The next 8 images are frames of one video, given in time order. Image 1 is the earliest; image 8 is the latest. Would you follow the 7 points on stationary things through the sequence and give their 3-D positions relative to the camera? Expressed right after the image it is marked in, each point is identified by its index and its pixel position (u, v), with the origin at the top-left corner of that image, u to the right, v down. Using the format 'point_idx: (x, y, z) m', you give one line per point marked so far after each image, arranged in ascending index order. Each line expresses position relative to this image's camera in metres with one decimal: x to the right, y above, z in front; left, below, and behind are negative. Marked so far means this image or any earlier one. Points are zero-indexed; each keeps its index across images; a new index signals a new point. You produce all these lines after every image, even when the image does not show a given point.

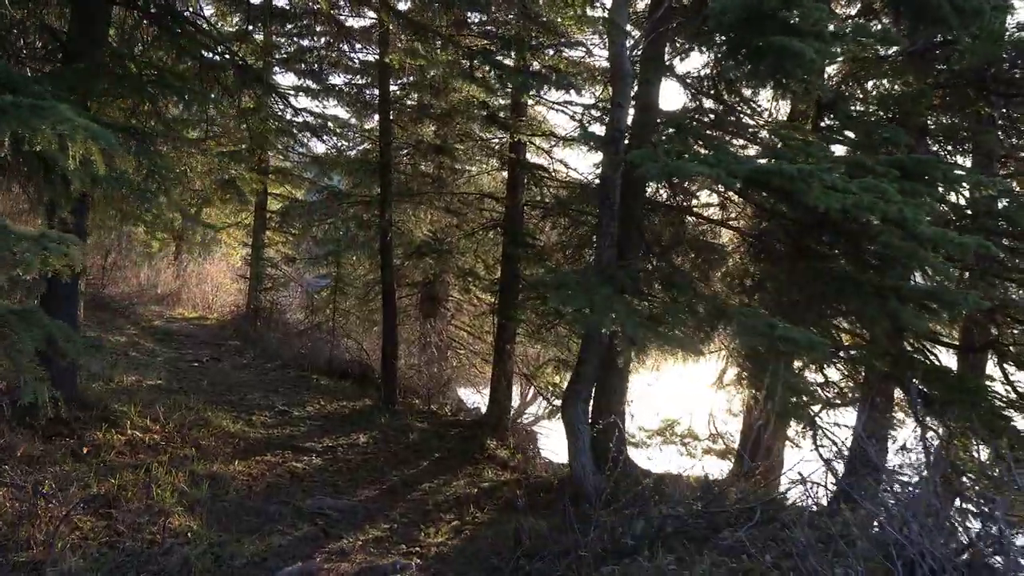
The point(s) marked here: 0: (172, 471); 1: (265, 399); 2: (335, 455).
0: (-2.2, -1.2, +5.5) m
1: (-2.7, -1.2, +9.4) m
2: (-1.5, -1.4, +7.2) m
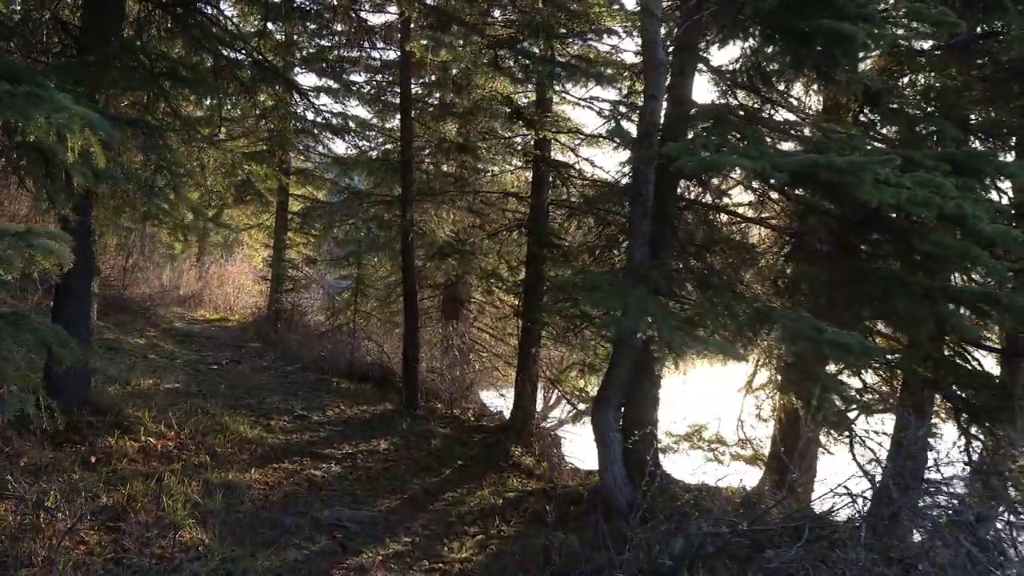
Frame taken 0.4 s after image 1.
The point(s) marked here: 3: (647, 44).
0: (-2.0, -1.2, +5.3) m
1: (-2.4, -1.2, +9.2) m
2: (-1.3, -1.4, +6.9) m
3: (+1.0, +1.9, +6.5) m
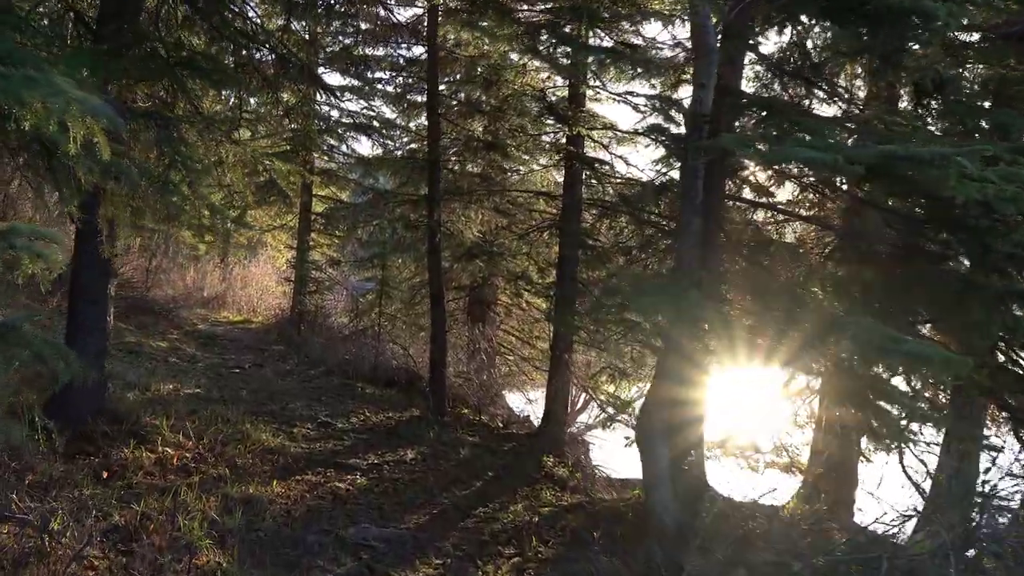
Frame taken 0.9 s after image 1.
0: (-1.8, -1.2, +5.0) m
1: (-2.1, -1.2, +8.9) m
2: (-1.0, -1.4, +6.6) m
3: (+1.3, +1.8, +6.2) m
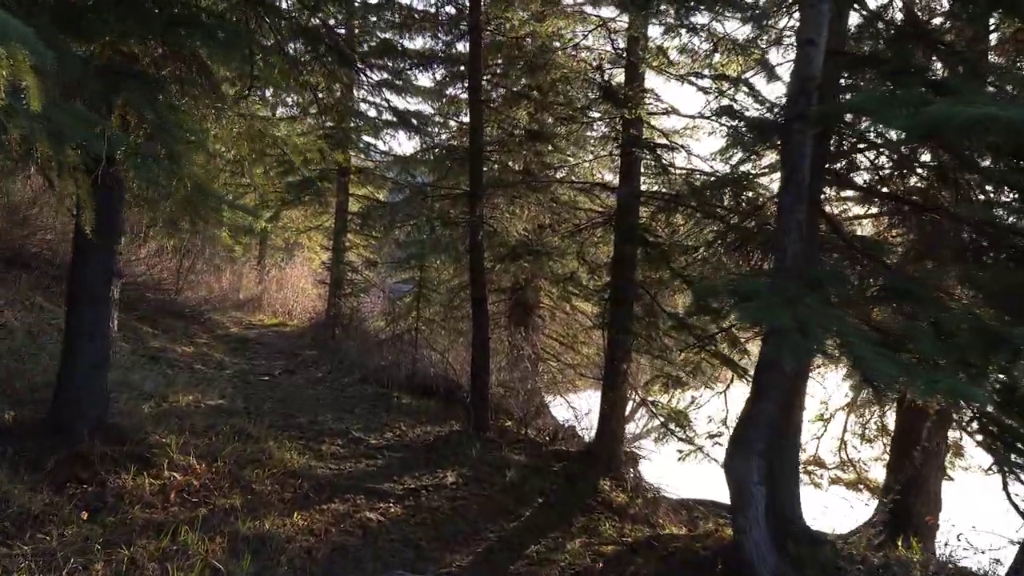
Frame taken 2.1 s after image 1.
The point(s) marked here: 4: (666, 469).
0: (-1.5, -1.2, +4.2) m
1: (-1.6, -1.3, +8.2) m
2: (-0.6, -1.4, +5.8) m
3: (+1.6, +1.8, +5.3) m
4: (+2.1, -2.4, +11.5) m
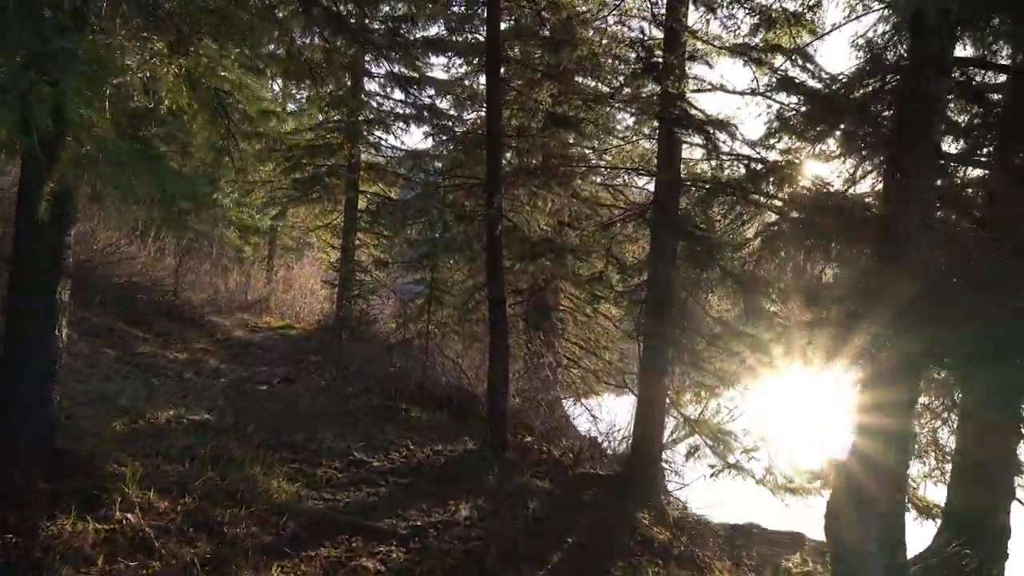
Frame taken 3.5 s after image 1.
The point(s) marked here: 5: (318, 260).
0: (-1.4, -1.2, +3.3) m
1: (-1.5, -1.3, +7.3) m
2: (-0.5, -1.4, +4.9) m
3: (+1.8, +1.8, +4.3) m
4: (+2.3, -2.4, +10.5) m
5: (-4.4, +0.6, +19.5) m
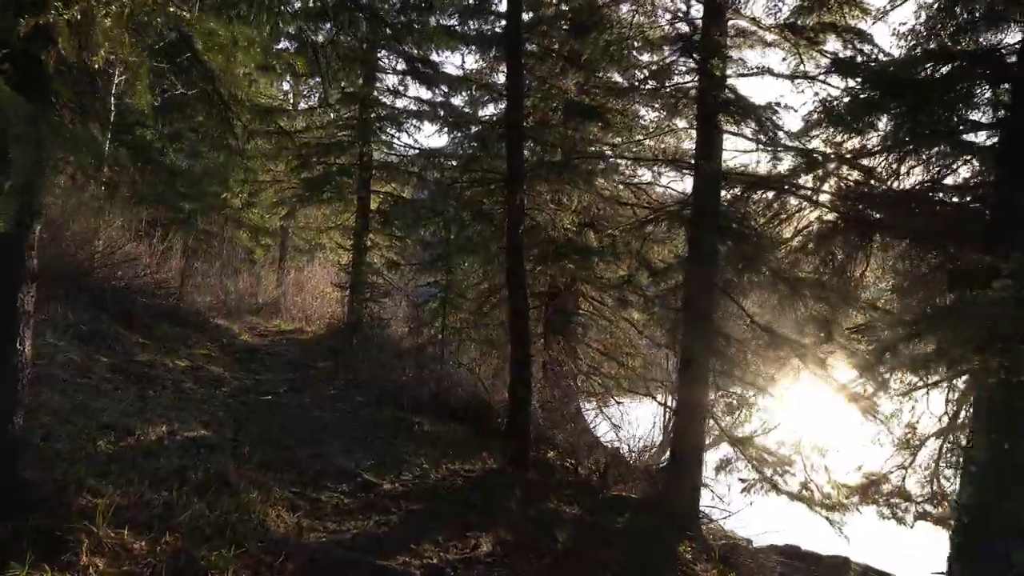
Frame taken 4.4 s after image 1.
0: (-1.3, -1.2, +2.7) m
1: (-1.3, -1.3, +6.7) m
2: (-0.3, -1.5, +4.3) m
3: (+1.9, +1.8, +3.7) m
4: (+2.5, -2.5, +9.9) m
5: (-4.1, +0.6, +18.9) m
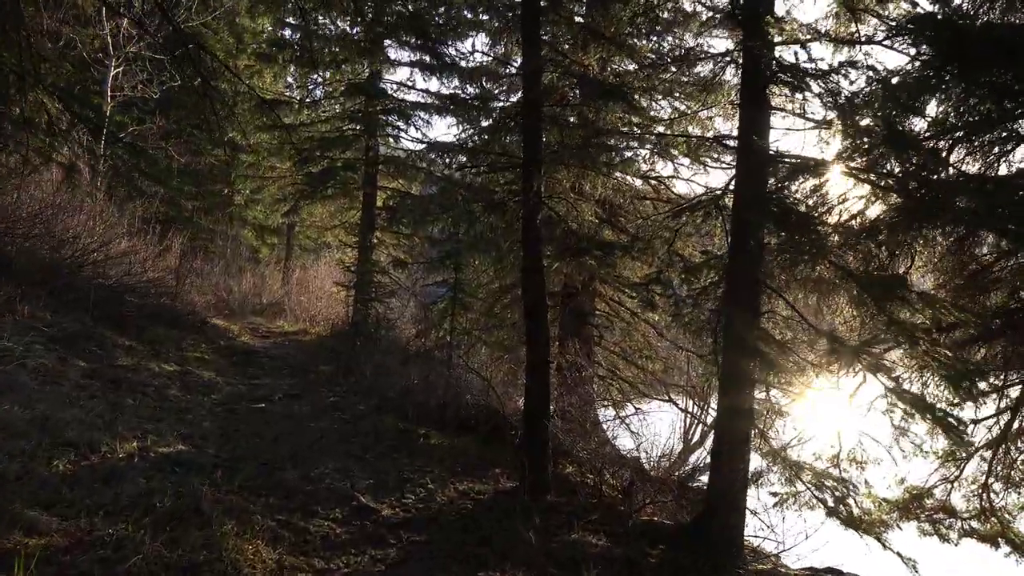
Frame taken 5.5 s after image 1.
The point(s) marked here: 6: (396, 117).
0: (-1.2, -1.2, +2.0) m
1: (-1.2, -1.3, +5.9) m
2: (-0.3, -1.5, +3.5) m
3: (+2.0, +1.8, +2.9) m
4: (+2.7, -2.5, +9.1) m
5: (-3.8, +0.6, +18.2) m
6: (-1.8, +2.7, +13.8) m
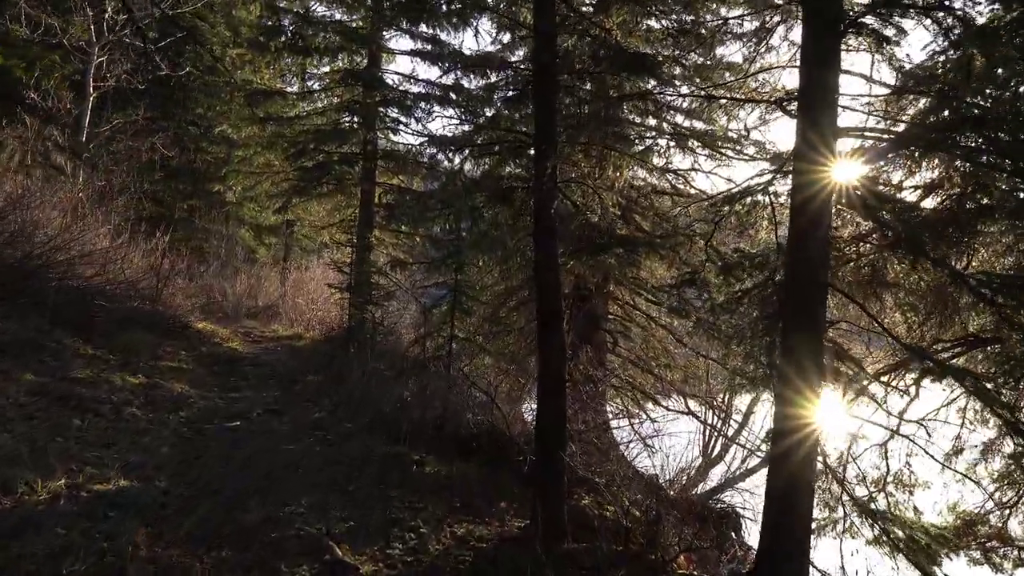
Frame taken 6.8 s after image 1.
0: (-1.2, -1.2, +1.0) m
1: (-1.1, -1.3, +4.9) m
2: (-0.2, -1.5, +2.5) m
3: (+2.0, +1.8, +1.9) m
4: (+2.7, -2.5, +8.1) m
5: (-3.7, +0.5, +17.2) m
6: (-1.7, +2.7, +12.8) m
